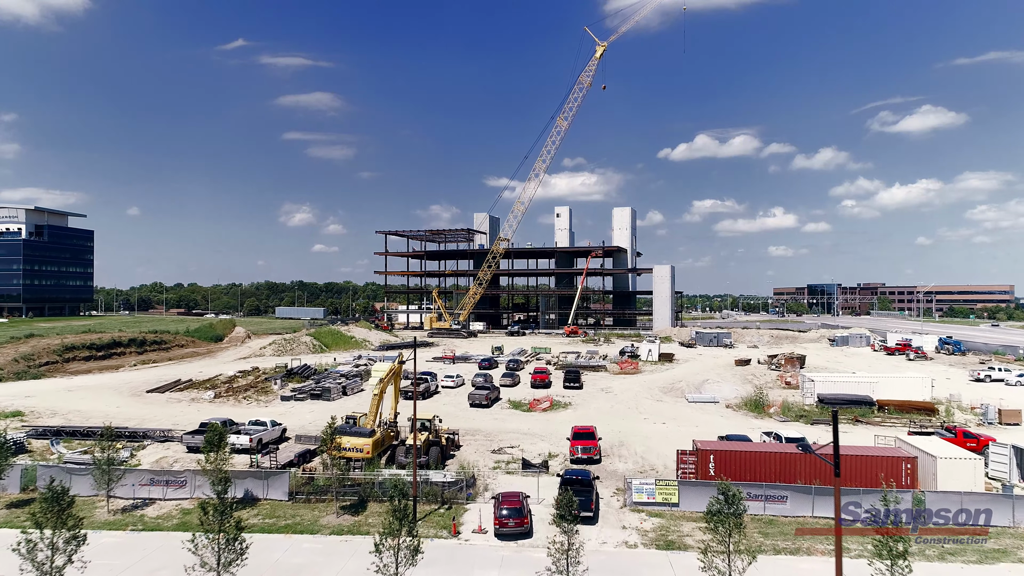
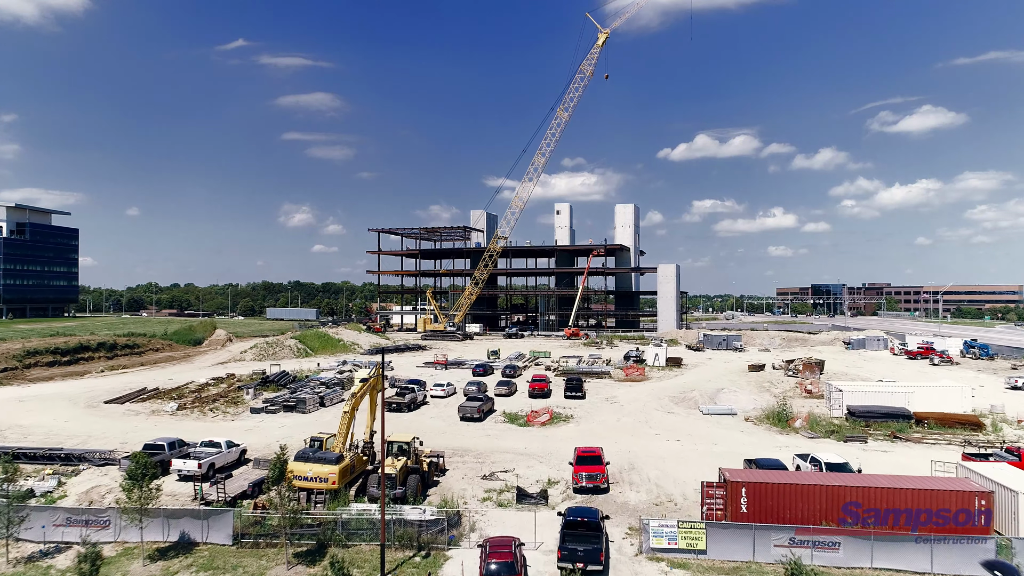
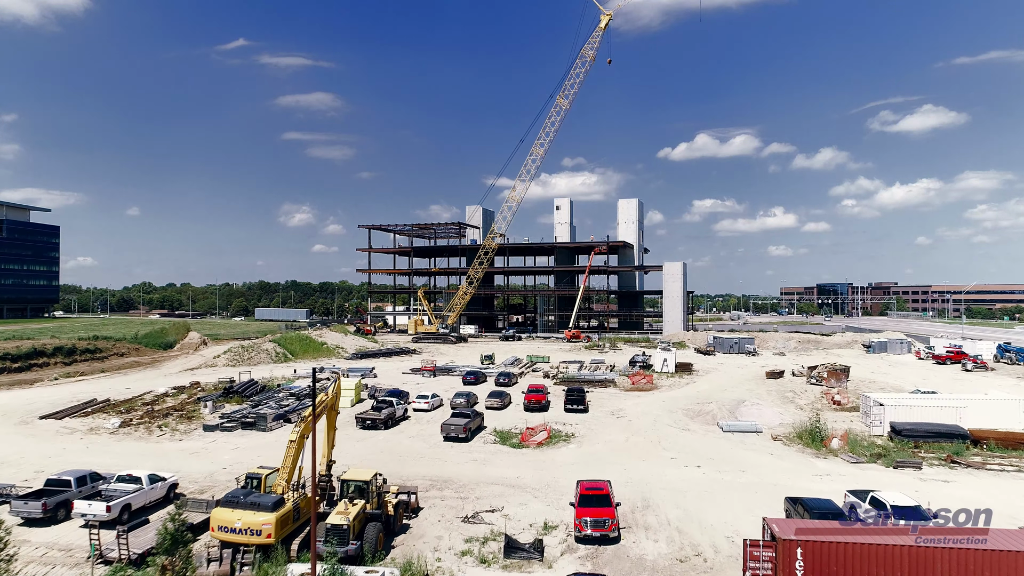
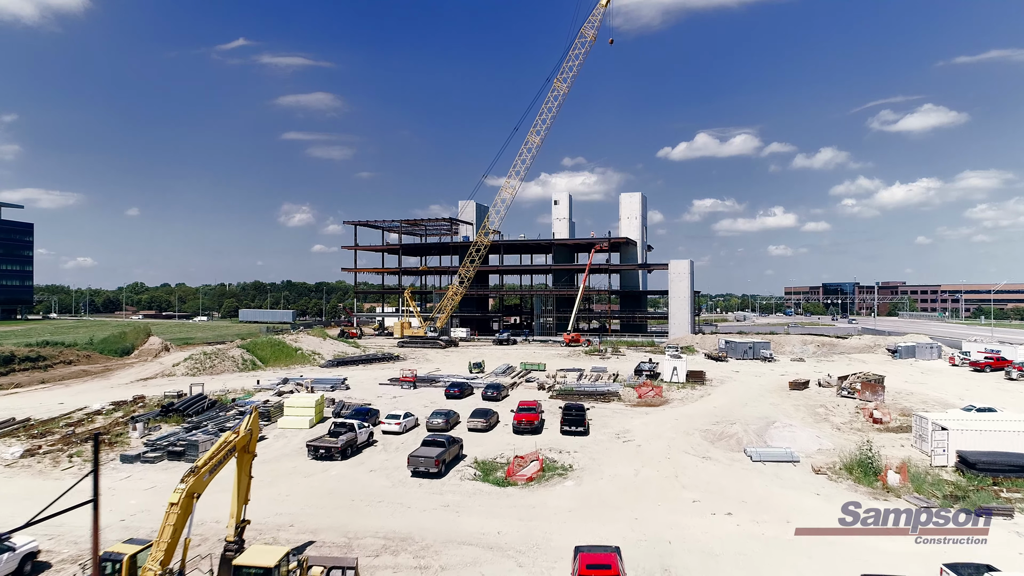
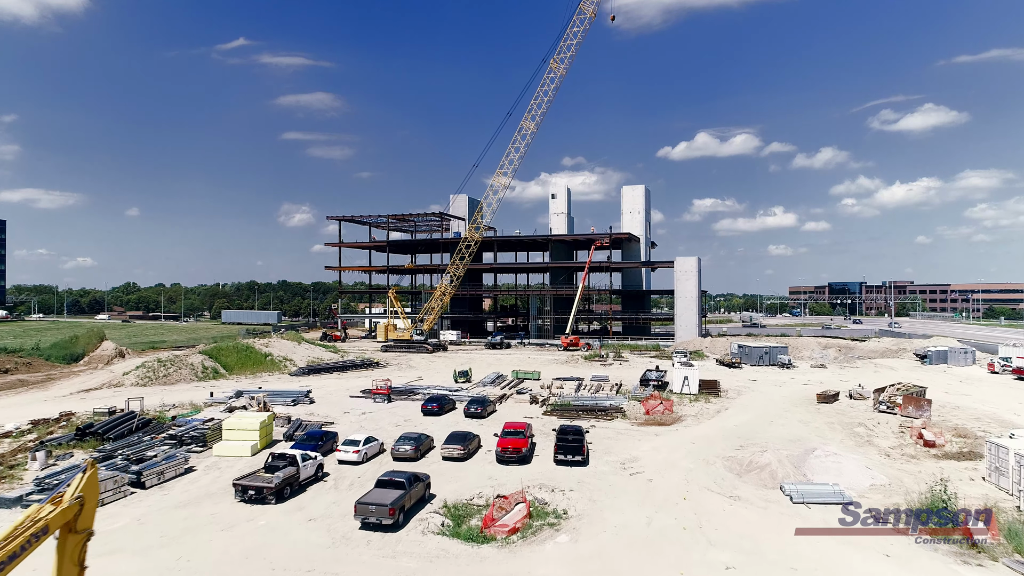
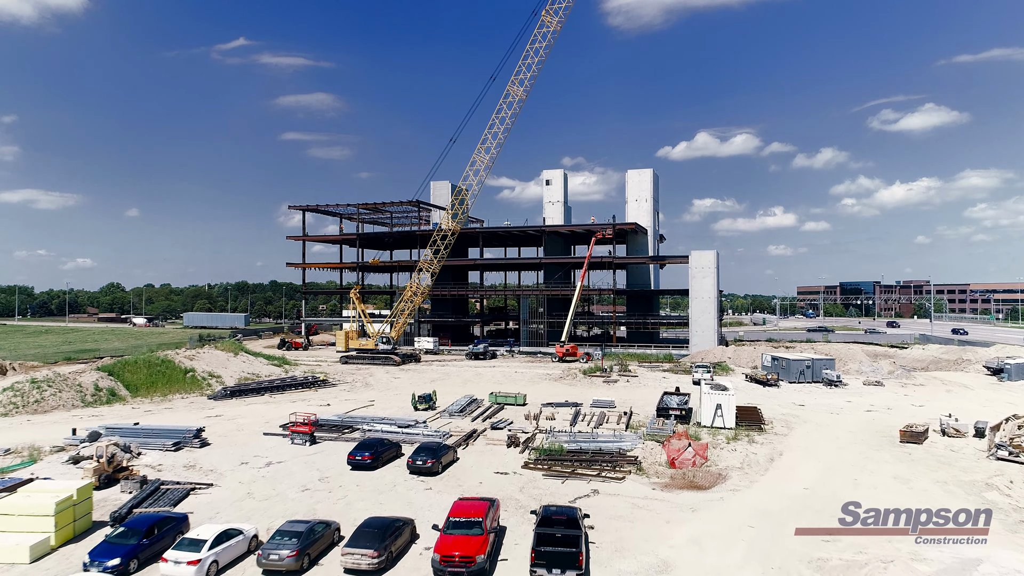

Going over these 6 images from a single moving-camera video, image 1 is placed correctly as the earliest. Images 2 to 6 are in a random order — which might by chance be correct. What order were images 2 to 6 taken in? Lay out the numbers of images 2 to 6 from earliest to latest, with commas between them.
2, 3, 4, 5, 6
